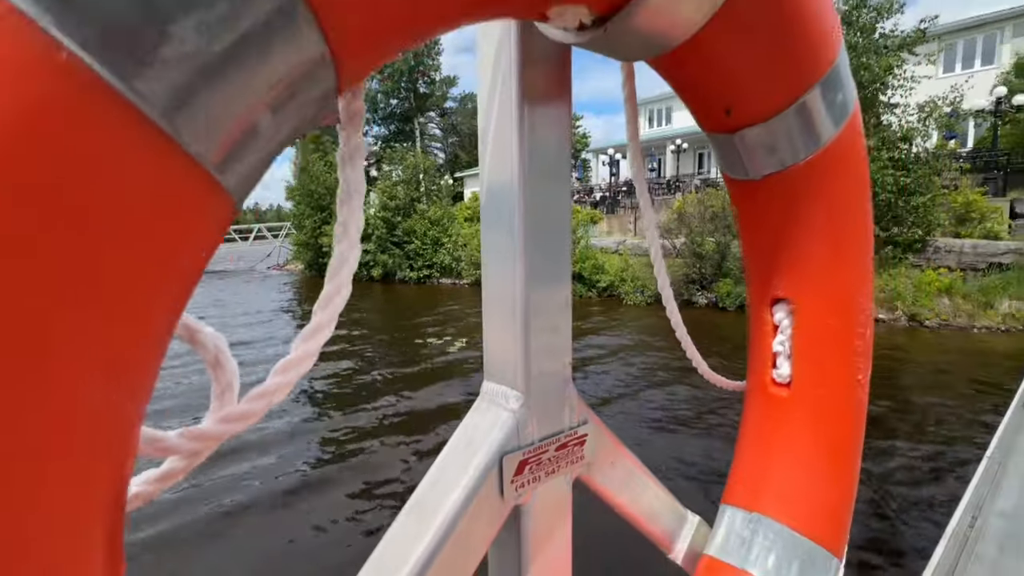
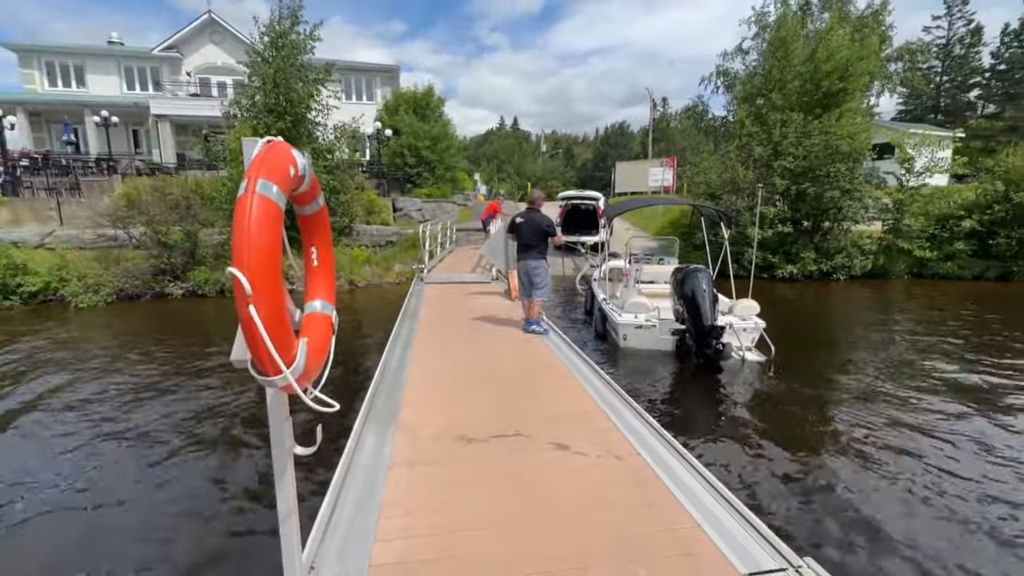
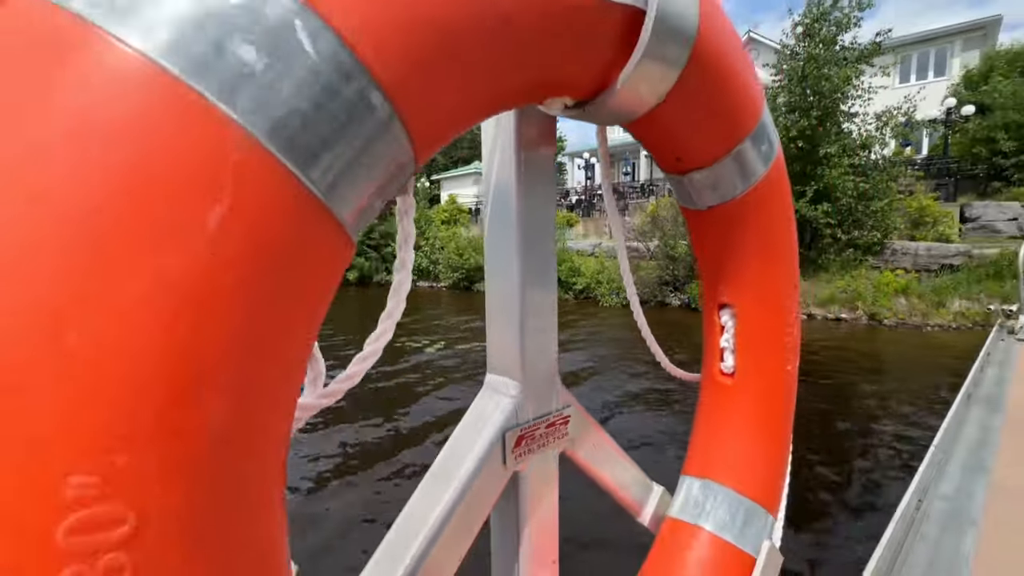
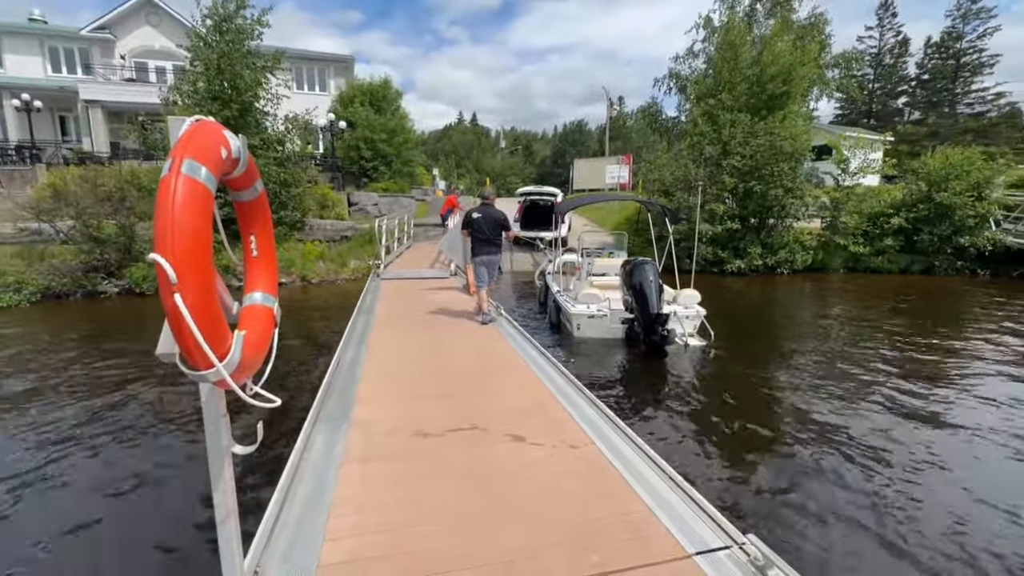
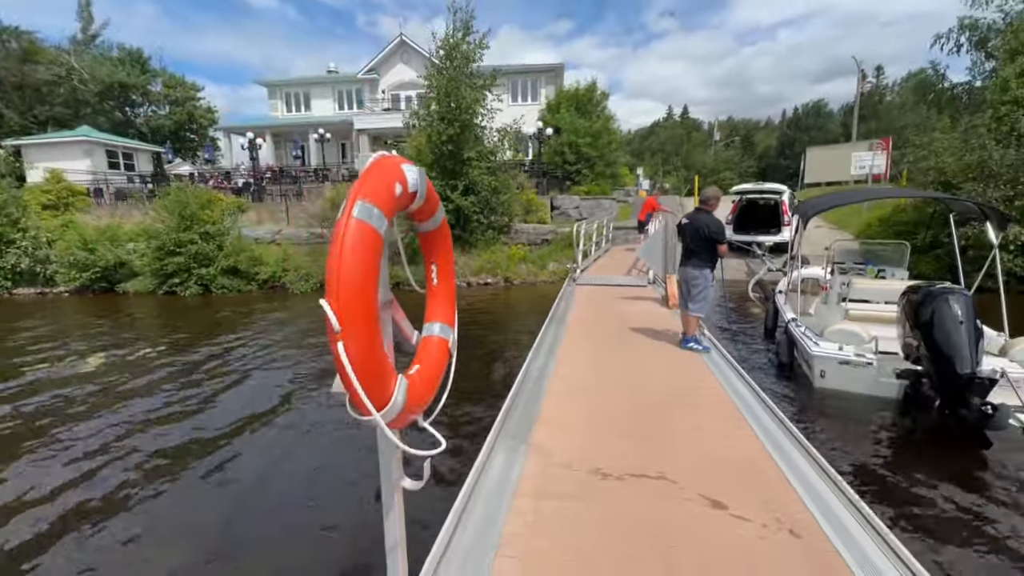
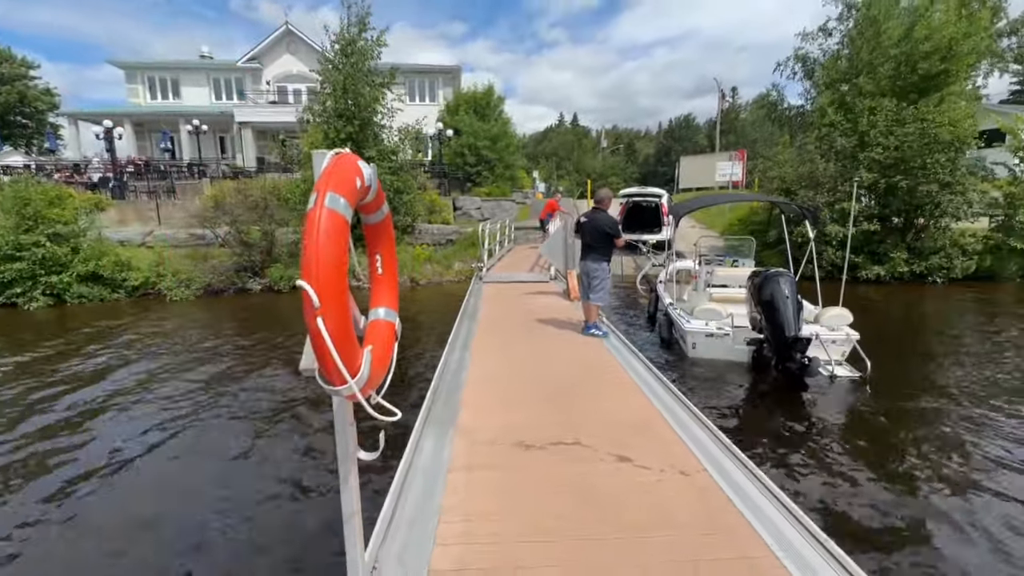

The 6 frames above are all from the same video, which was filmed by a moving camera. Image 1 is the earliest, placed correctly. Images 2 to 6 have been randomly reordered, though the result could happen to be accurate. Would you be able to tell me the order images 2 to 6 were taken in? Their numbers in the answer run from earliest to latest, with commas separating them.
3, 5, 6, 2, 4
